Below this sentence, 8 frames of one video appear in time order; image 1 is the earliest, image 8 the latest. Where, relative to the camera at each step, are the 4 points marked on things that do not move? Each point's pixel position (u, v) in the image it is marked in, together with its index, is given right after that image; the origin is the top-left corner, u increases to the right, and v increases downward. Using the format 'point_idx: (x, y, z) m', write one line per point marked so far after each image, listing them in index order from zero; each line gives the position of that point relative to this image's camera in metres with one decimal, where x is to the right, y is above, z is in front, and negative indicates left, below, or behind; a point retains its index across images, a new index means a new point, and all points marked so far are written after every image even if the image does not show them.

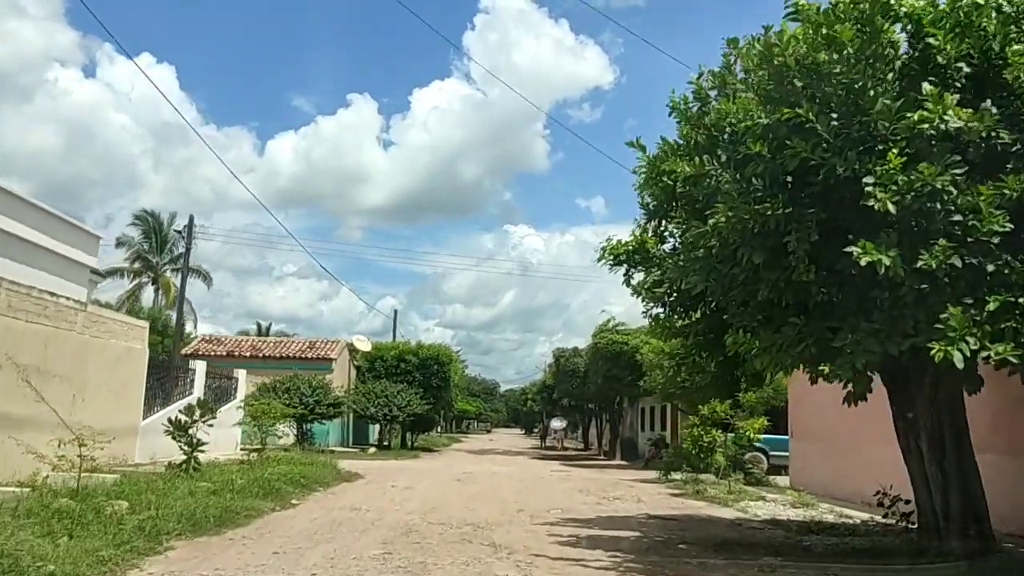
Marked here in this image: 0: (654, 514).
0: (+3.1, -4.9, +16.5) m
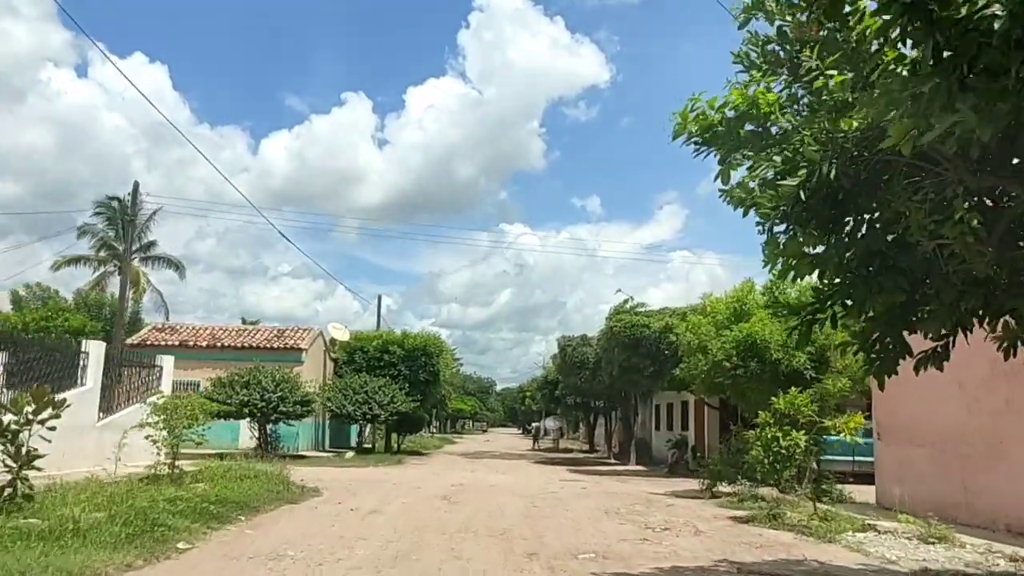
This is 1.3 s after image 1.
0: (+3.2, -3.9, +10.8) m
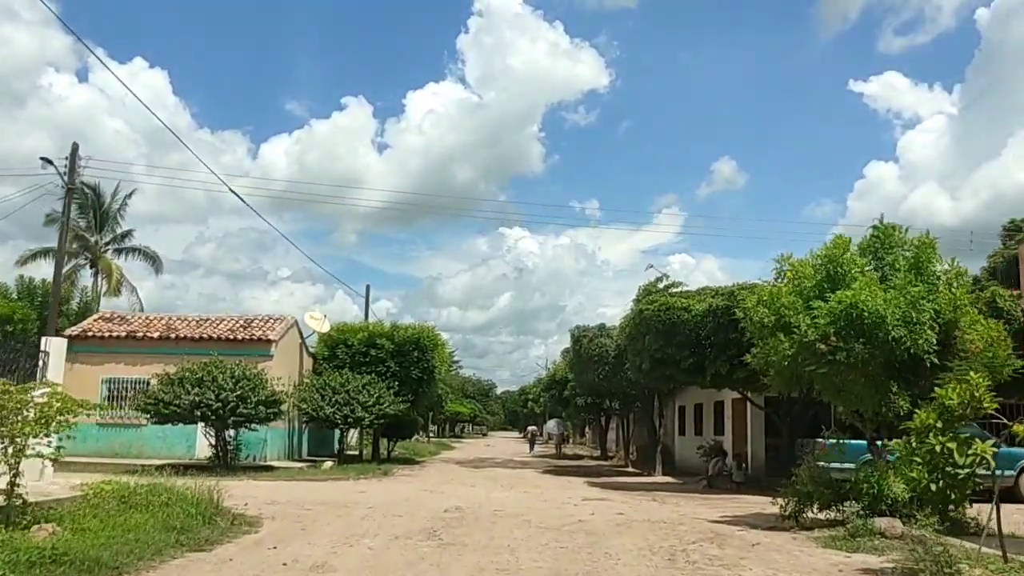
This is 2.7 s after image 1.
0: (+3.5, -2.9, +5.3) m
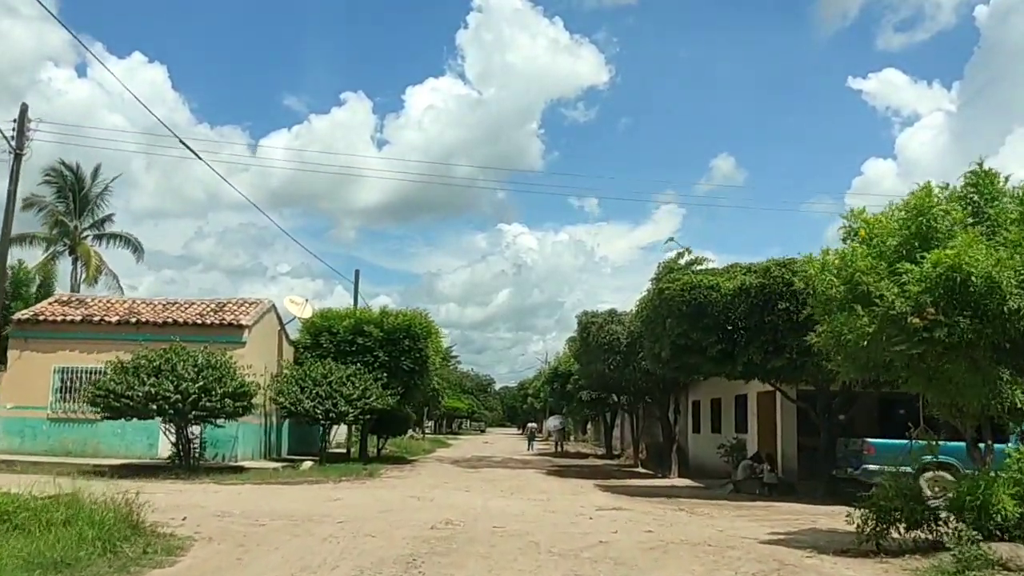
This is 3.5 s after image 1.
0: (+3.6, -2.4, +2.0) m
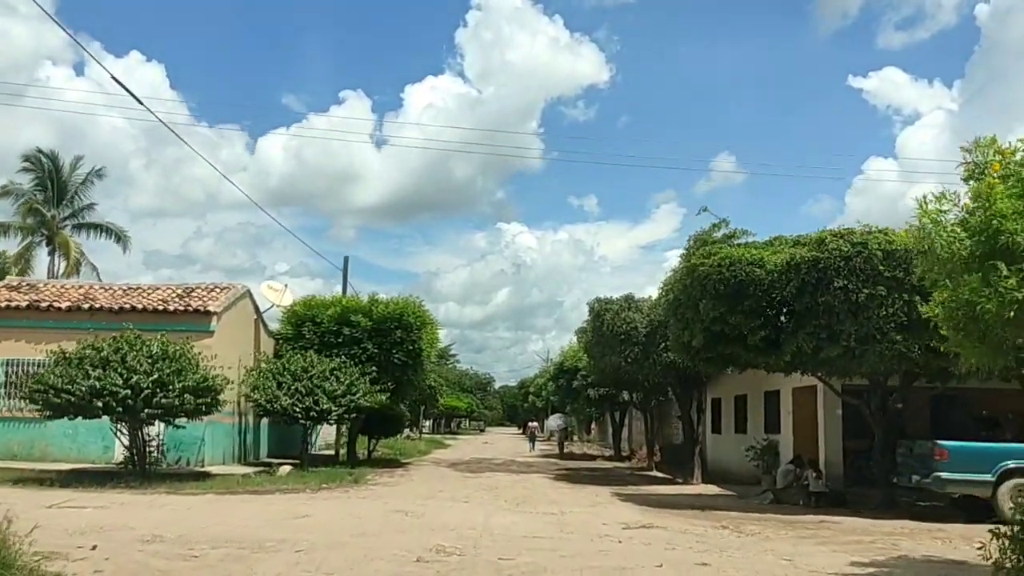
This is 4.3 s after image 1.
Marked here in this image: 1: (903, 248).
0: (+3.7, -1.8, -1.3) m
1: (+9.0, +0.9, +17.4) m
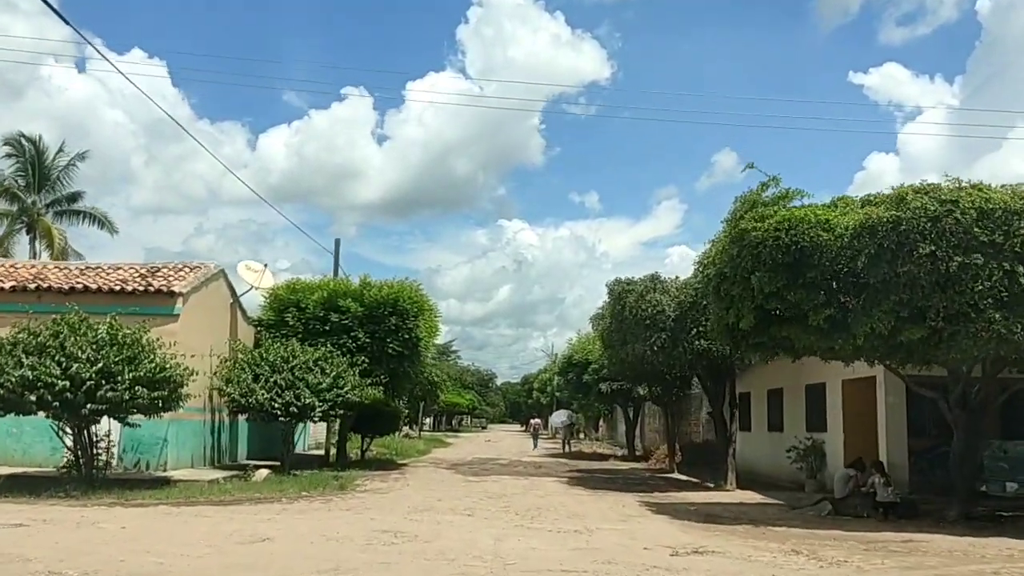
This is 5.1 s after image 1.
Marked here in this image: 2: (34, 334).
0: (+3.9, -1.2, -4.5) m
1: (+9.2, +1.5, +14.2) m
2: (-10.9, -1.1, +17.3) m
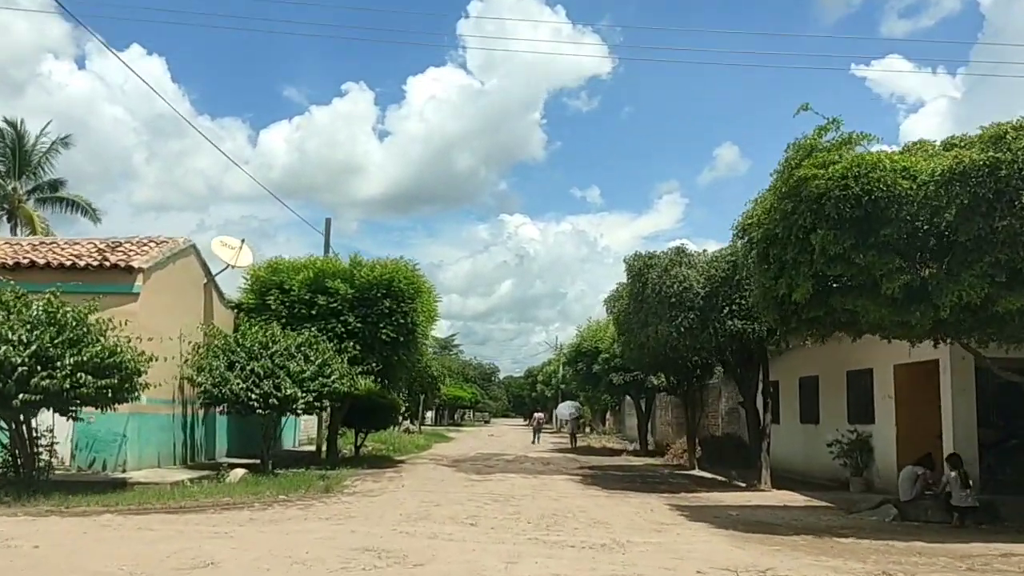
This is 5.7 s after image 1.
0: (+4.1, -0.7, -7.1) m
1: (+9.4, +2.2, +11.6) m
2: (-10.7, -0.5, +14.7) m
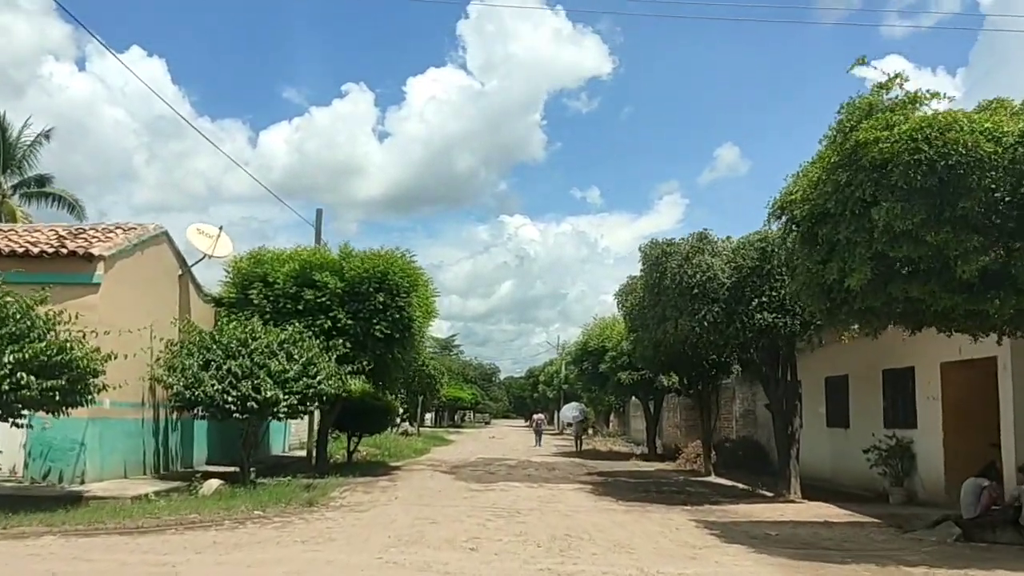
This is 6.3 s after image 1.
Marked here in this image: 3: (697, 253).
0: (+4.2, -0.5, -9.0) m
1: (+9.5, +2.4, +9.6) m
2: (-10.6, -0.3, +12.7) m
3: (+4.4, +0.8, +18.4) m
